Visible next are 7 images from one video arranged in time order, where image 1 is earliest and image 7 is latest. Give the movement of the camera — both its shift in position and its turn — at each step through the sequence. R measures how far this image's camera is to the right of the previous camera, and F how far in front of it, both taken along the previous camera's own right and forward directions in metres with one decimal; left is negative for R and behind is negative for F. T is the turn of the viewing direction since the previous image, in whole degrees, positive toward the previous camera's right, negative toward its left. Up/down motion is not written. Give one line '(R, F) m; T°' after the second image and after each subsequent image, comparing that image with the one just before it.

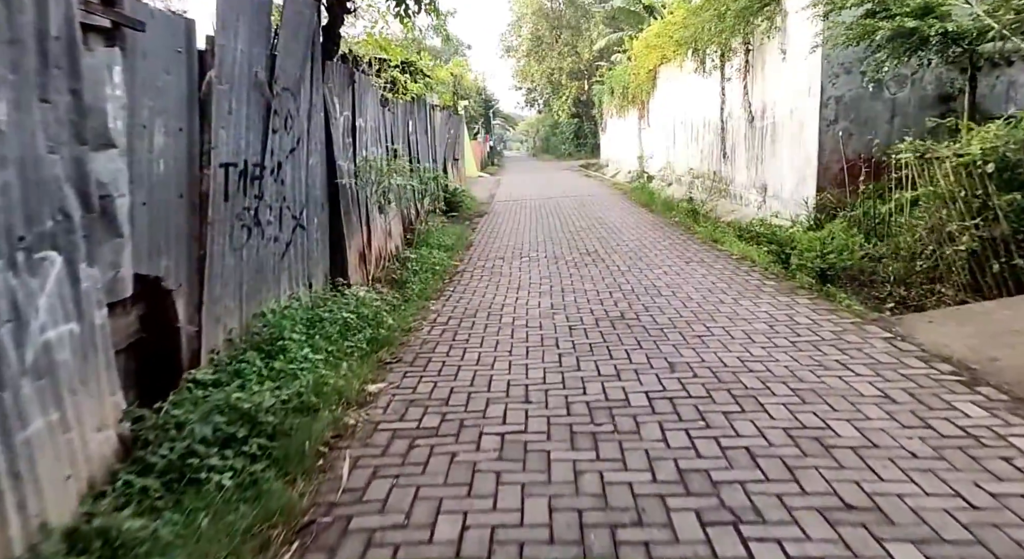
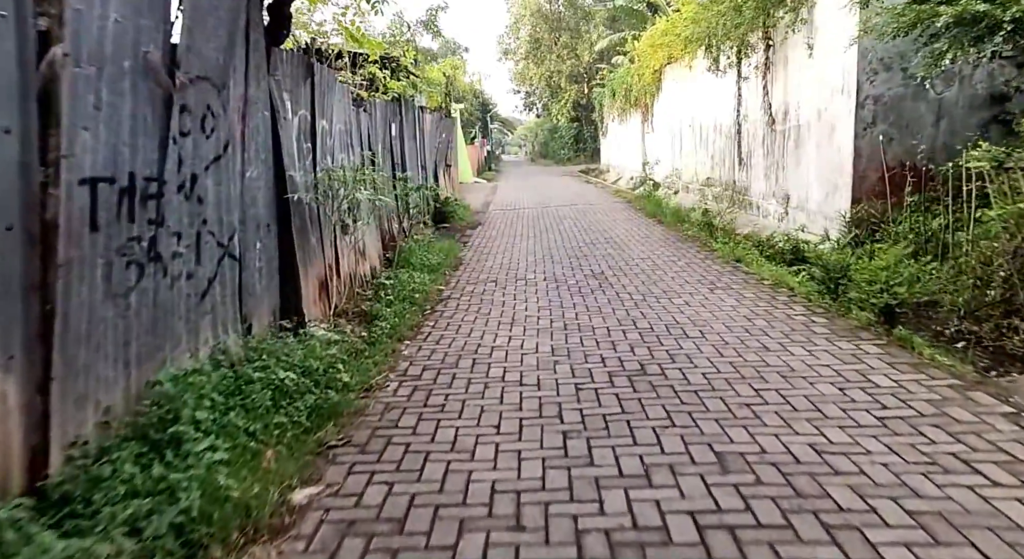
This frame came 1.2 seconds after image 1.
(+0.1, +1.2) m; 0°
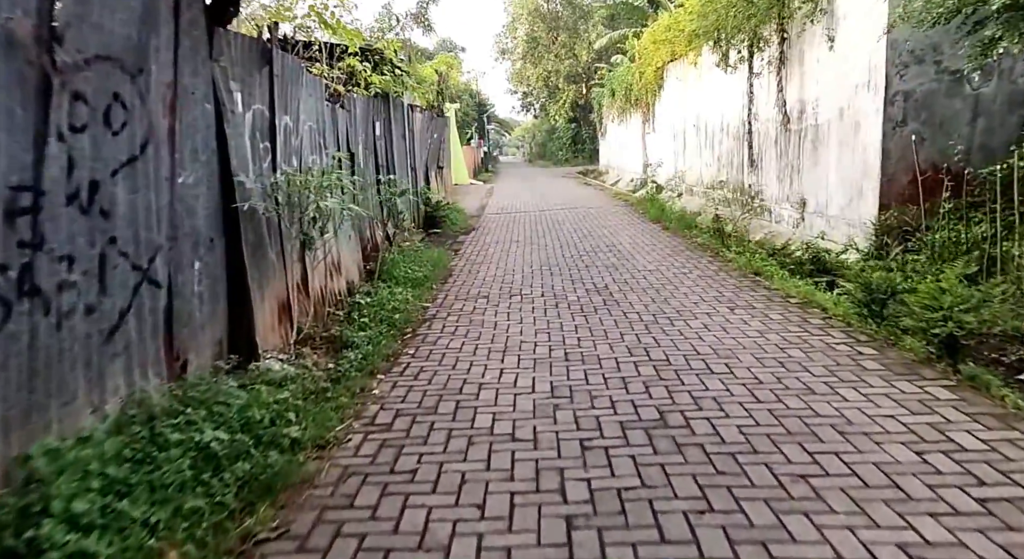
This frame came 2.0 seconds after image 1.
(0.0, +0.8) m; 0°
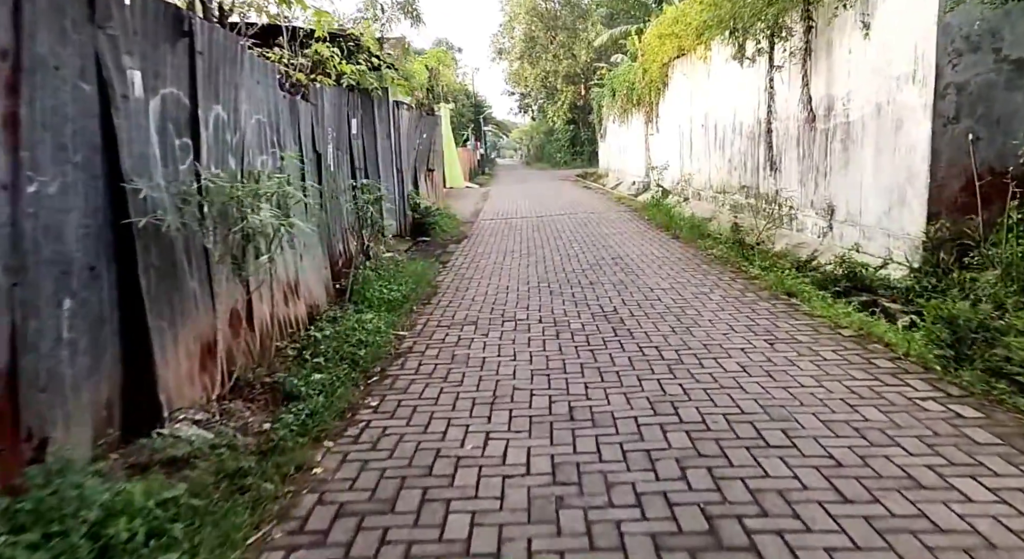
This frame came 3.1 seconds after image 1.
(0.0, +1.1) m; 0°
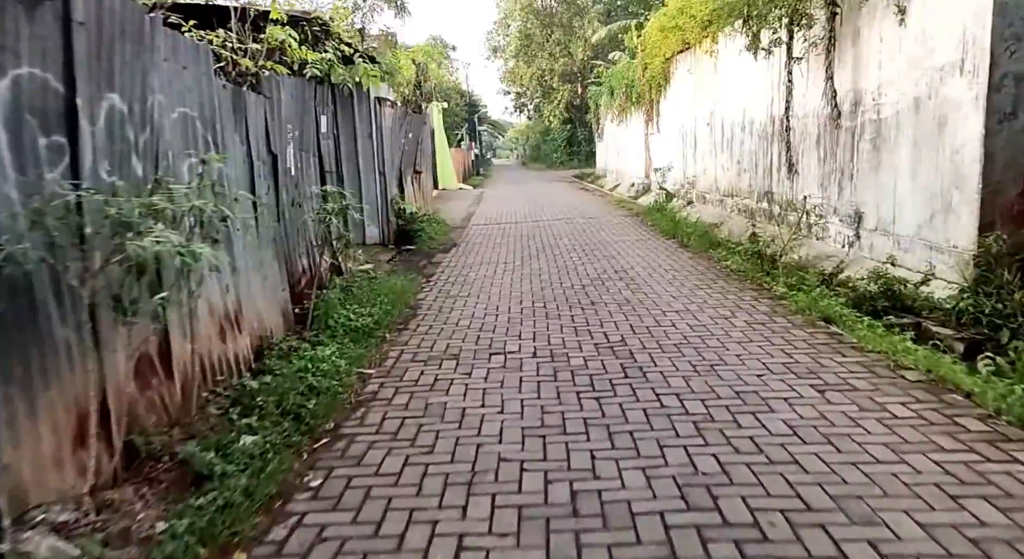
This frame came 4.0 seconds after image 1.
(+0.1, +0.9) m; 0°
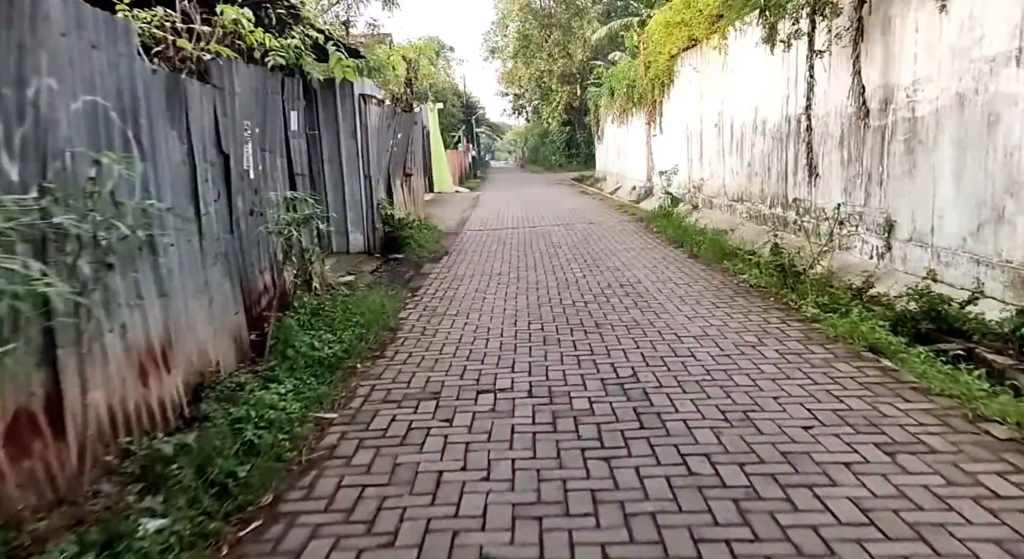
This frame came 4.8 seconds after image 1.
(0.0, +0.8) m; 0°
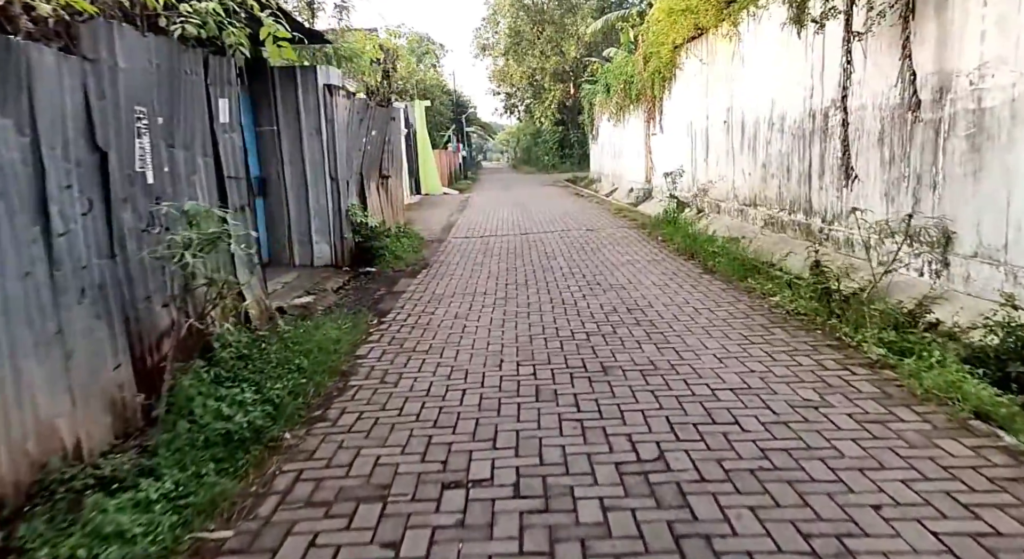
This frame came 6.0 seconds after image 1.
(+0.1, +1.2) m; +1°
